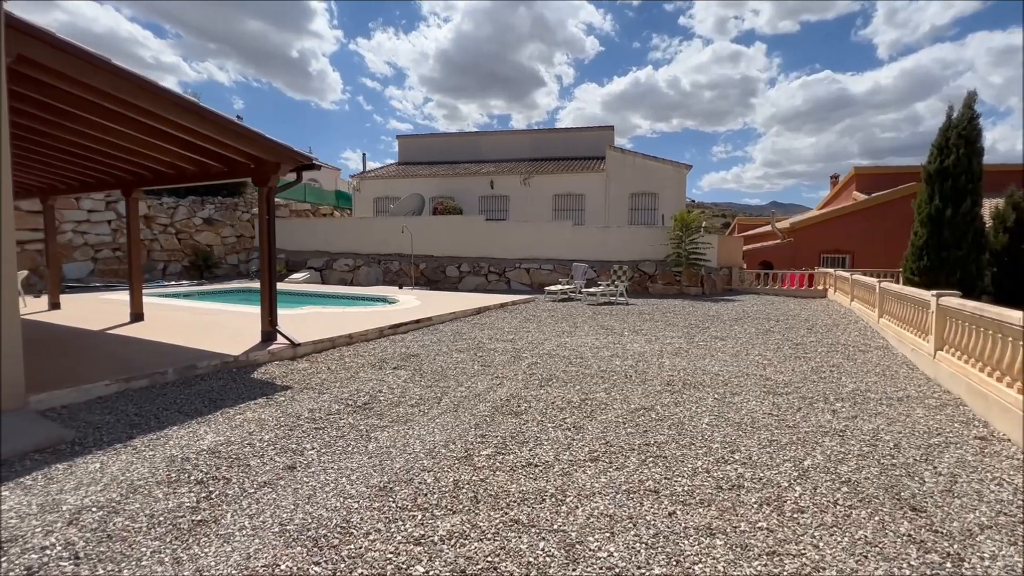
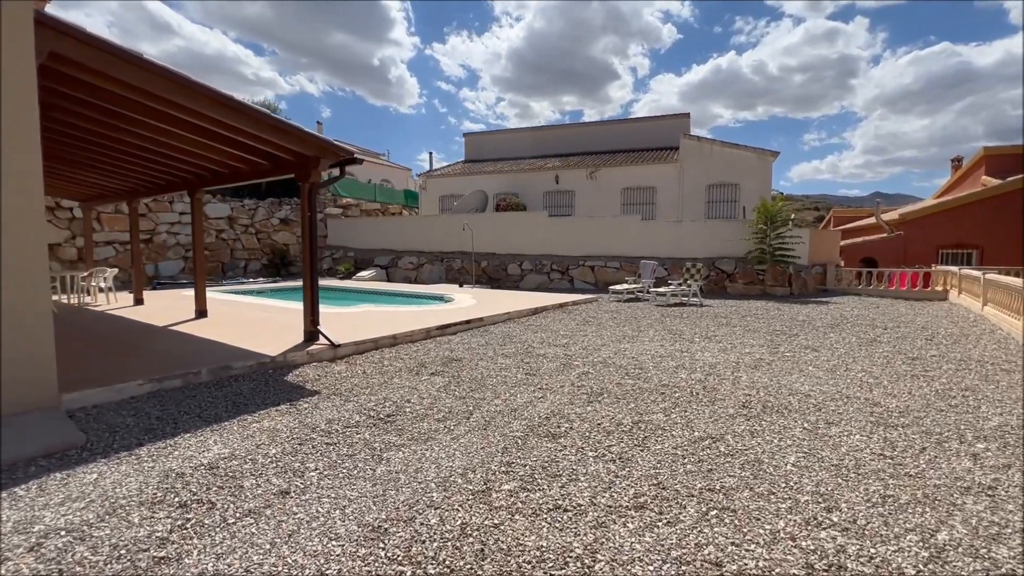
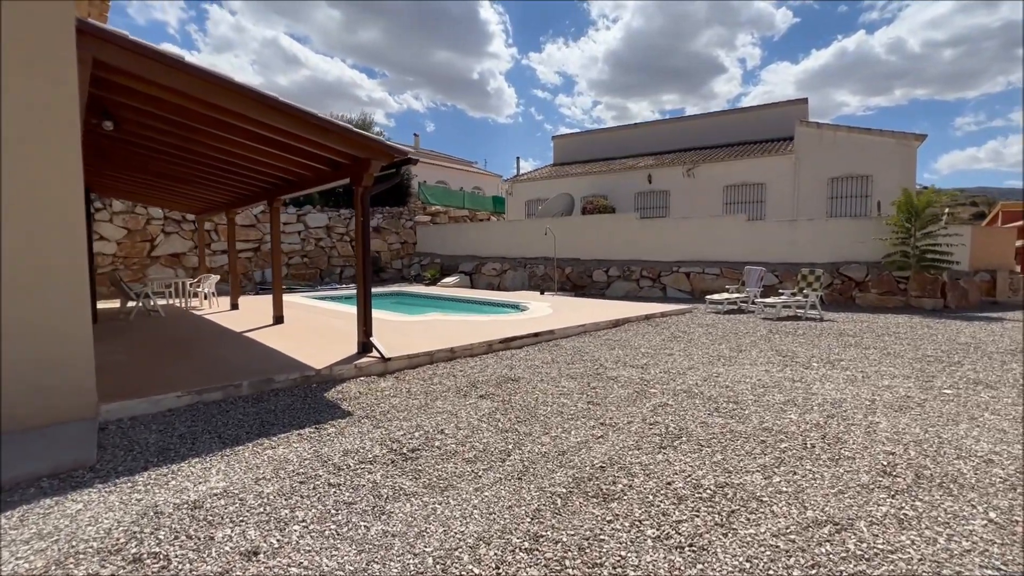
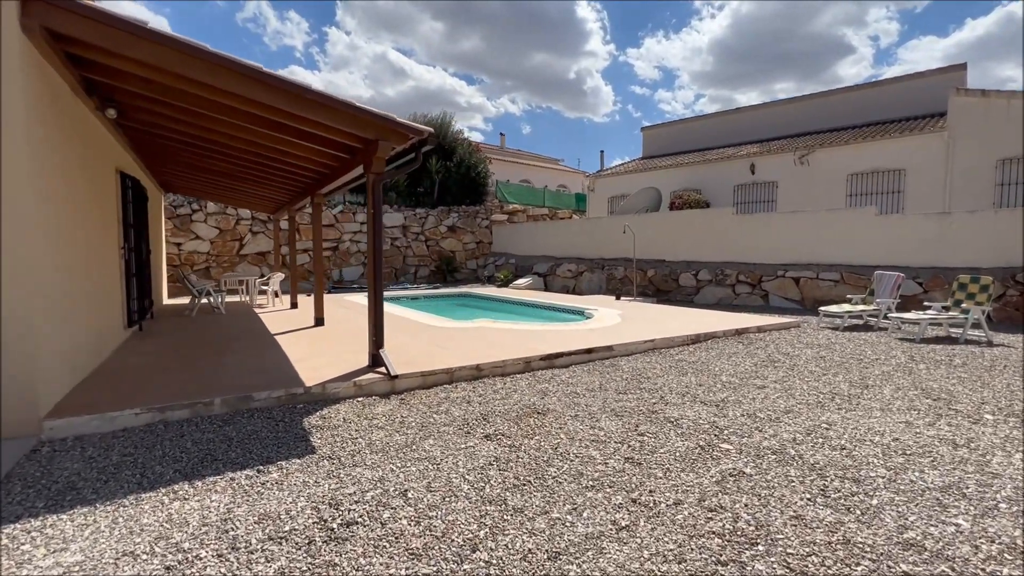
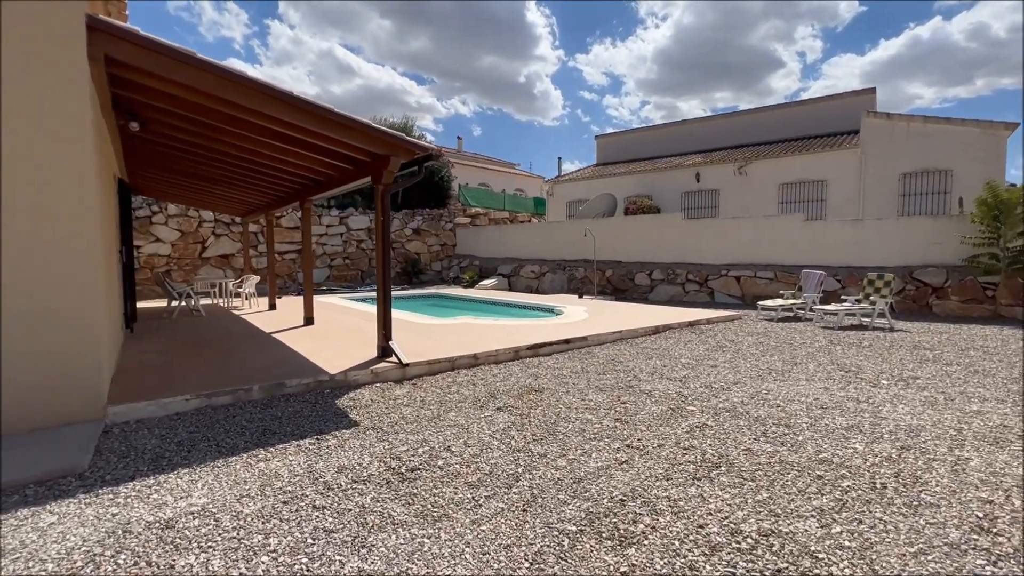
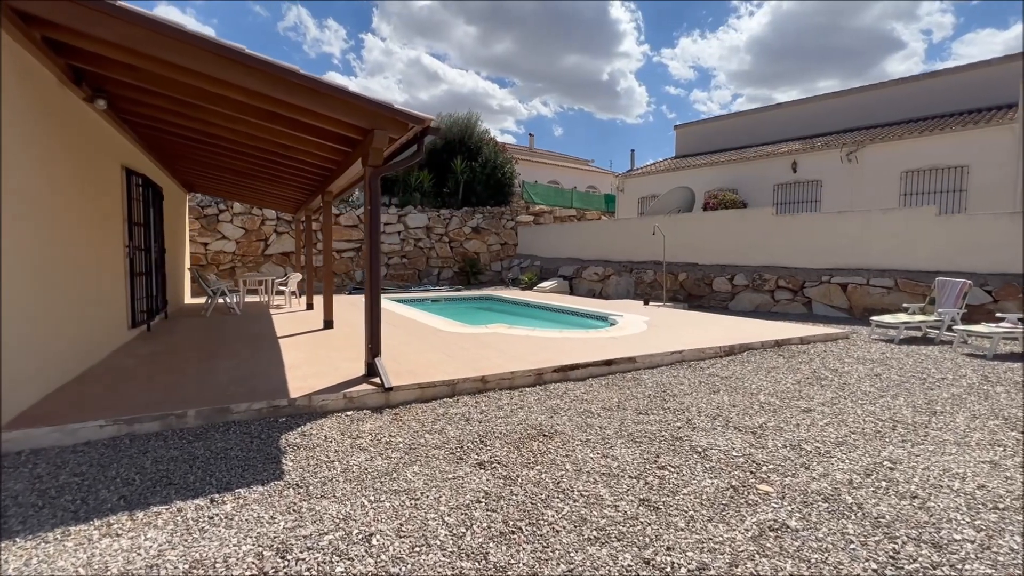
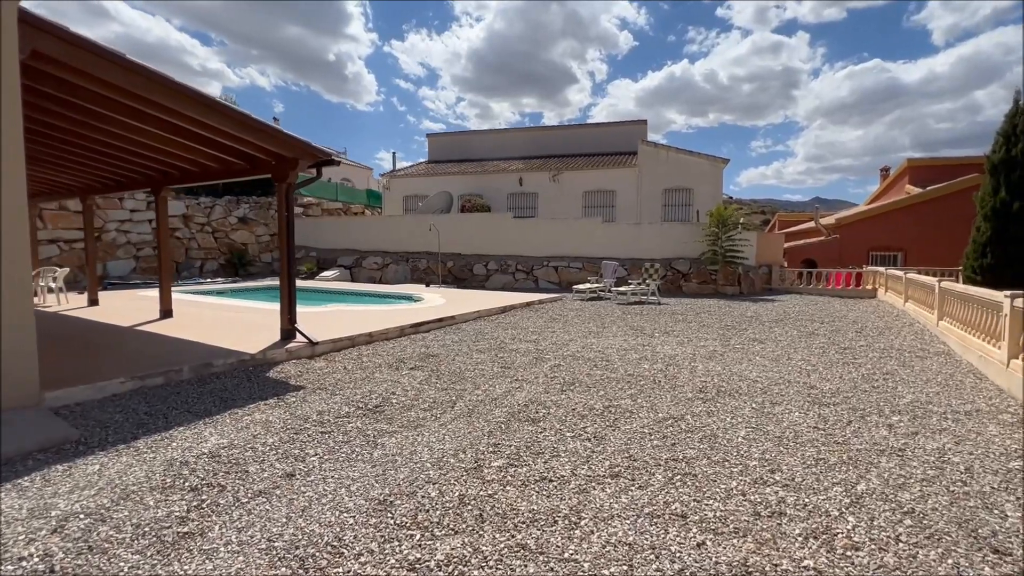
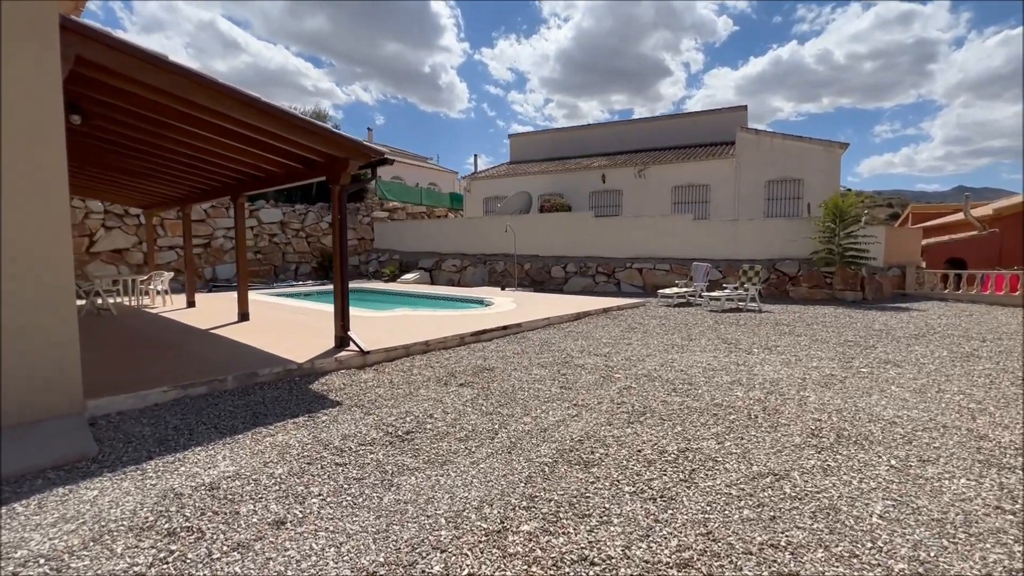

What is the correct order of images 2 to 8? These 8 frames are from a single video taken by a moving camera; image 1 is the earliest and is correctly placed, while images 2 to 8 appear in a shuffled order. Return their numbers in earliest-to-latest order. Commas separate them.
7, 2, 8, 3, 5, 4, 6
